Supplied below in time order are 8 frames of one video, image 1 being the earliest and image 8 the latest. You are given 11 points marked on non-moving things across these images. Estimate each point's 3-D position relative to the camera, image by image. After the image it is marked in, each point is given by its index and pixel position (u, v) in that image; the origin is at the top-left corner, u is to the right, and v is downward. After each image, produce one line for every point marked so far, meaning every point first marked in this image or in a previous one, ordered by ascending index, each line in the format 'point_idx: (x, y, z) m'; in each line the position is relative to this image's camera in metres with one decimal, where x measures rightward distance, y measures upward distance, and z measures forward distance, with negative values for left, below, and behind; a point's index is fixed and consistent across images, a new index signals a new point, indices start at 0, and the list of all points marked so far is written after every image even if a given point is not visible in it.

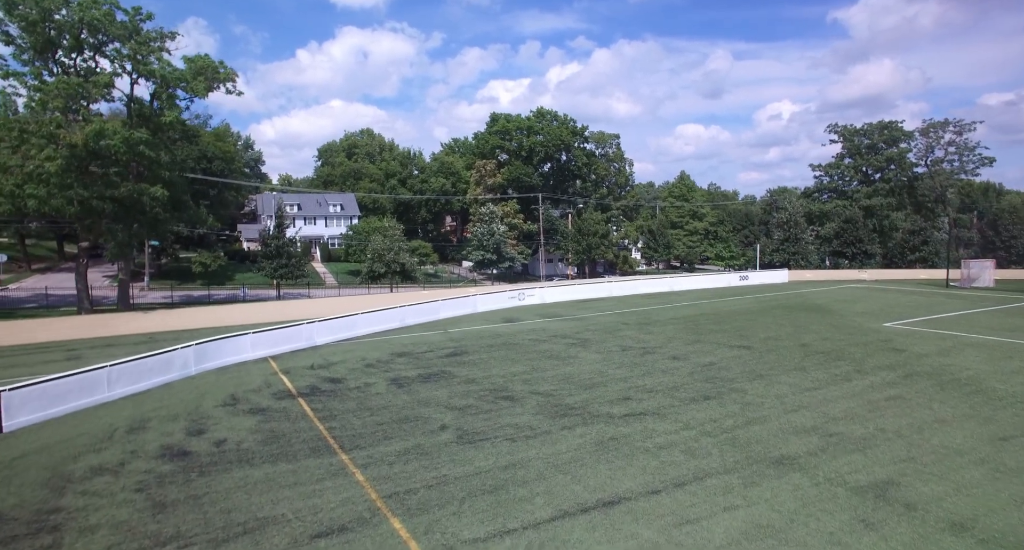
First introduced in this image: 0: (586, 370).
0: (+2.0, -2.6, +16.0) m
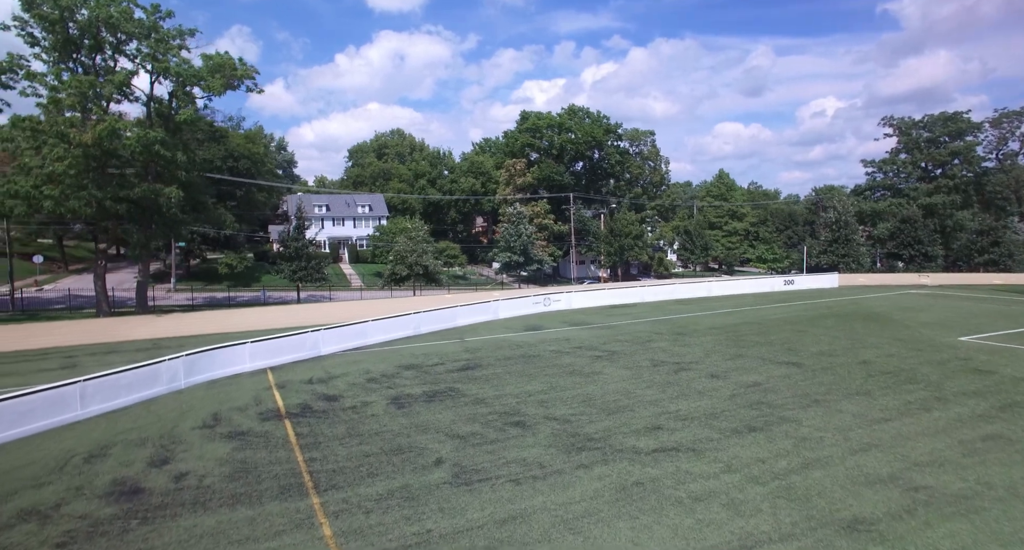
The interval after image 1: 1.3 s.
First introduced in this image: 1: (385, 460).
0: (+2.4, -2.8, +14.1) m
1: (-2.2, -3.2, +10.0) m
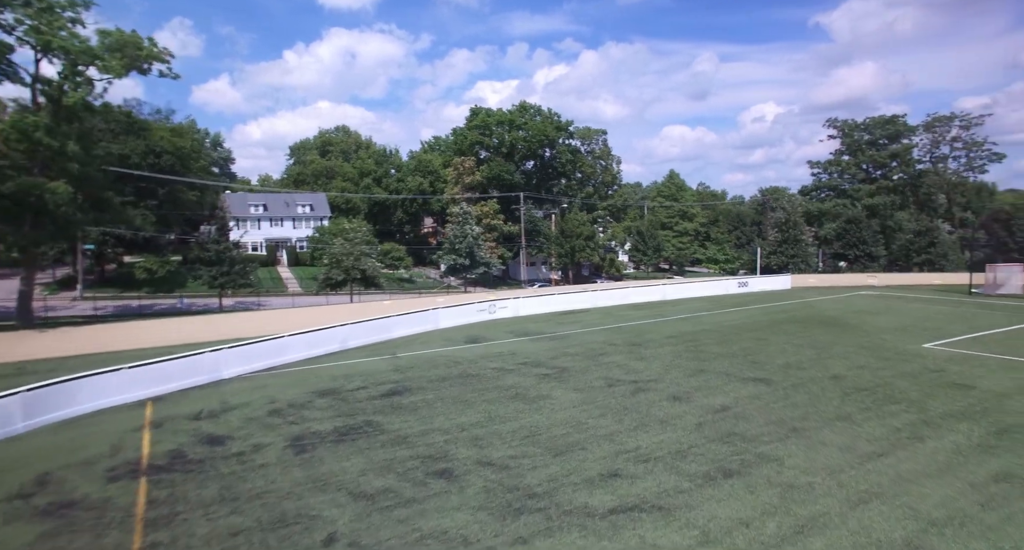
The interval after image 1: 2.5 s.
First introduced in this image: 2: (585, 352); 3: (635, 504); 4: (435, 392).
0: (+1.0, -3.0, +12.0) m
1: (-3.3, -3.4, +7.5) m
2: (+2.4, -2.6, +18.9) m
3: (+1.7, -3.2, +8.2) m
4: (-1.9, -2.9, +14.5) m
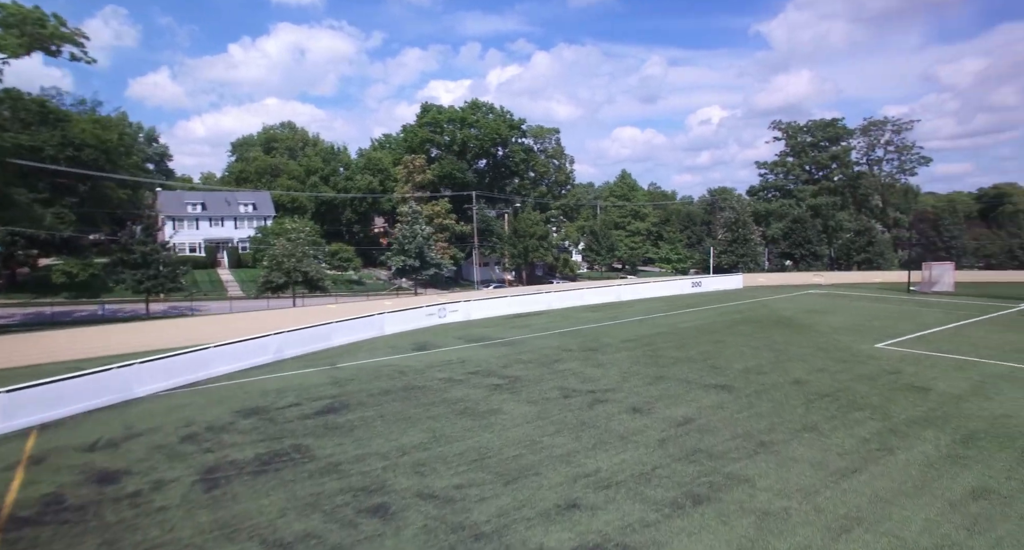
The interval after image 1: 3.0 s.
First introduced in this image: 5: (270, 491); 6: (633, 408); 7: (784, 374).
0: (0.0, -3.1, +10.9) m
1: (-3.9, -3.5, +6.1) m
2: (+0.8, -2.6, +17.9) m
3: (+1.0, -3.3, +7.2) m
4: (-3.1, -3.0, +13.2) m
5: (-3.7, -3.3, +8.9) m
6: (+2.6, -2.9, +12.7) m
7: (+7.2, -2.6, +15.4) m
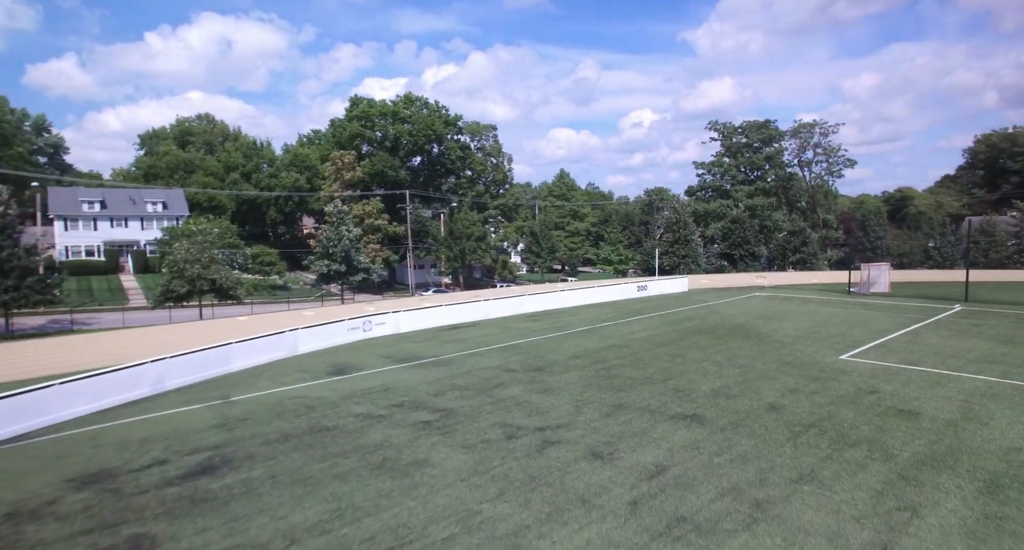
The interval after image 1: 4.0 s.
0: (-1.0, -3.4, +8.3) m
1: (-4.4, -3.8, +3.1) m
2: (-0.9, -2.9, +15.4) m
3: (+0.4, -3.6, +4.7) m
4: (-4.3, -3.3, +10.2) m
5: (-4.4, -3.6, +5.9) m
6: (+1.4, -3.1, +10.4) m
7: (+5.7, -2.9, +13.6) m
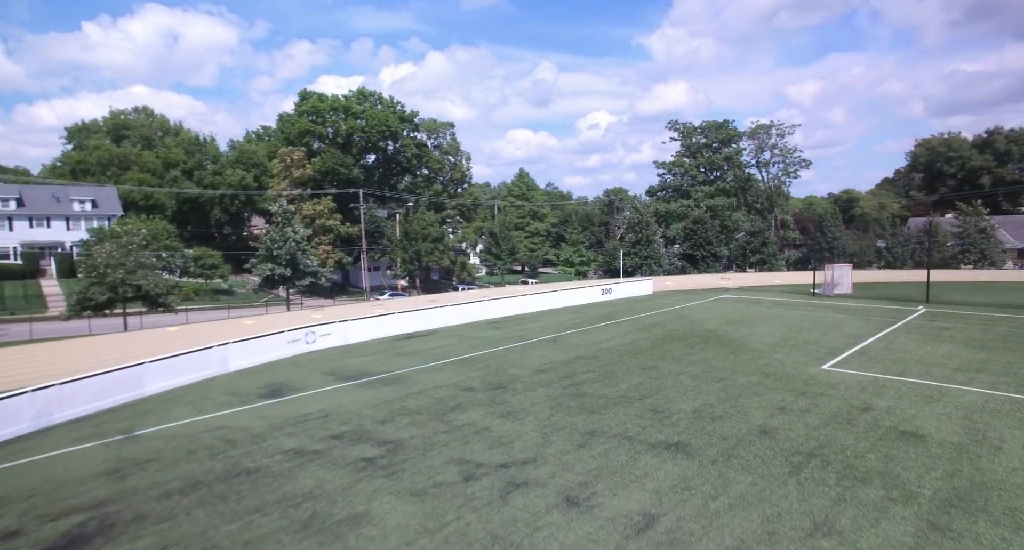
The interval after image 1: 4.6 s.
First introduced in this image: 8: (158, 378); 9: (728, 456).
0: (-1.5, -3.6, +6.4) m
1: (-4.4, -4.0, +1.0) m
2: (-1.9, -3.1, +13.5) m
3: (+0.2, -3.7, +3.0) m
4: (-4.9, -3.5, +8.1) m
5: (-4.7, -3.8, +3.8) m
6: (+0.8, -3.3, +8.7) m
7: (+4.8, -3.0, +12.1) m
8: (-9.5, -2.7, +15.7) m
9: (+3.8, -3.1, +10.4) m
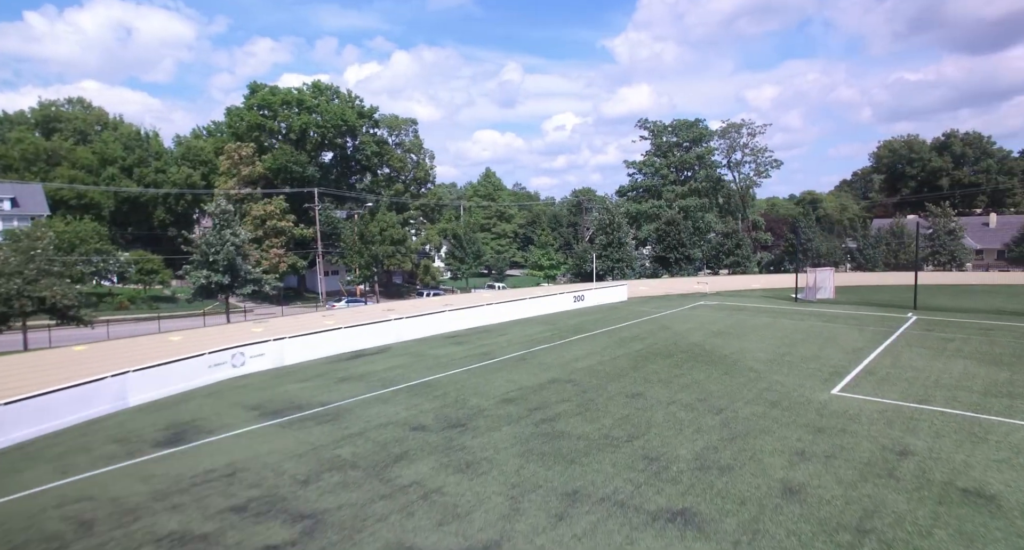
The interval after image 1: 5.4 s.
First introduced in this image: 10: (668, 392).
0: (-1.8, -3.9, +3.6) m
1: (-4.5, -4.3, -2.0) m
2: (-2.6, -3.4, +10.6) m
3: (0.0, -4.0, +0.2) m
4: (-5.3, -3.8, +5.1) m
5: (-4.9, -4.1, +0.8) m
6: (+0.3, -3.6, +6.0) m
7: (+4.1, -3.3, +9.7) m
8: (-10.4, -3.1, +12.4) m
9: (+3.2, -3.4, +7.9) m
10: (+4.0, -2.9, +14.8) m
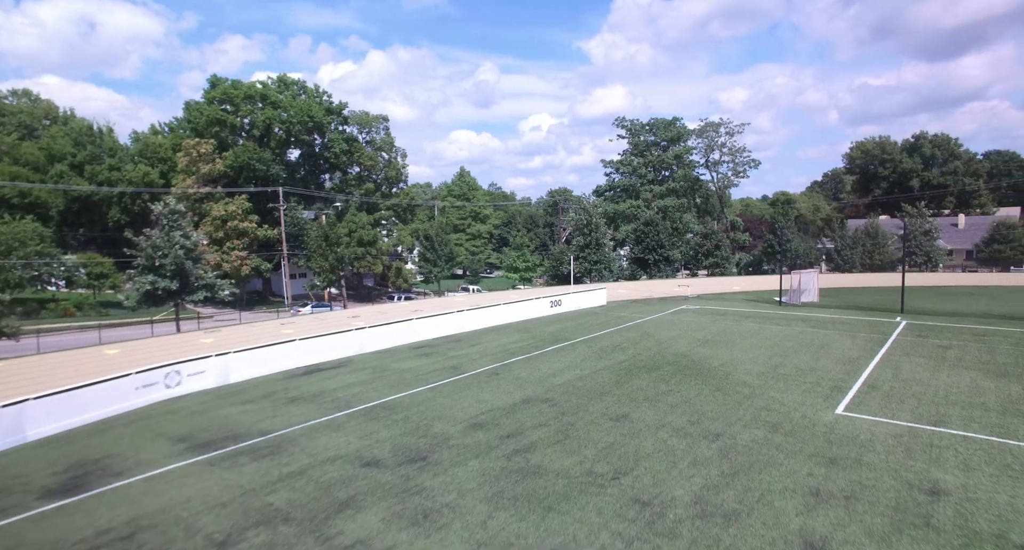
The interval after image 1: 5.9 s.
0: (-2.1, -4.0, +1.7) m
1: (-4.5, -4.5, -3.9) m
2: (-3.1, -3.6, +8.7) m
3: (-0.1, -4.2, -1.5) m
4: (-5.6, -4.0, +3.1) m
5: (-5.0, -4.3, -1.2) m
6: (0.0, -3.8, +4.2) m
7: (+3.6, -3.5, +8.0) m
8: (-11.0, -3.3, +10.2) m
9: (+2.8, -3.6, +6.2) m
10: (+3.3, -3.0, +13.2) m
